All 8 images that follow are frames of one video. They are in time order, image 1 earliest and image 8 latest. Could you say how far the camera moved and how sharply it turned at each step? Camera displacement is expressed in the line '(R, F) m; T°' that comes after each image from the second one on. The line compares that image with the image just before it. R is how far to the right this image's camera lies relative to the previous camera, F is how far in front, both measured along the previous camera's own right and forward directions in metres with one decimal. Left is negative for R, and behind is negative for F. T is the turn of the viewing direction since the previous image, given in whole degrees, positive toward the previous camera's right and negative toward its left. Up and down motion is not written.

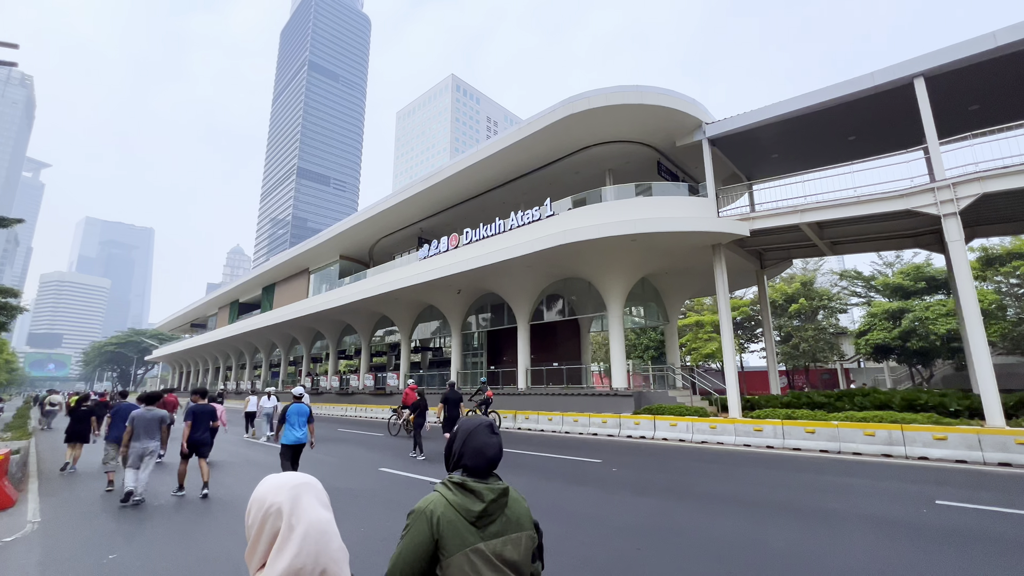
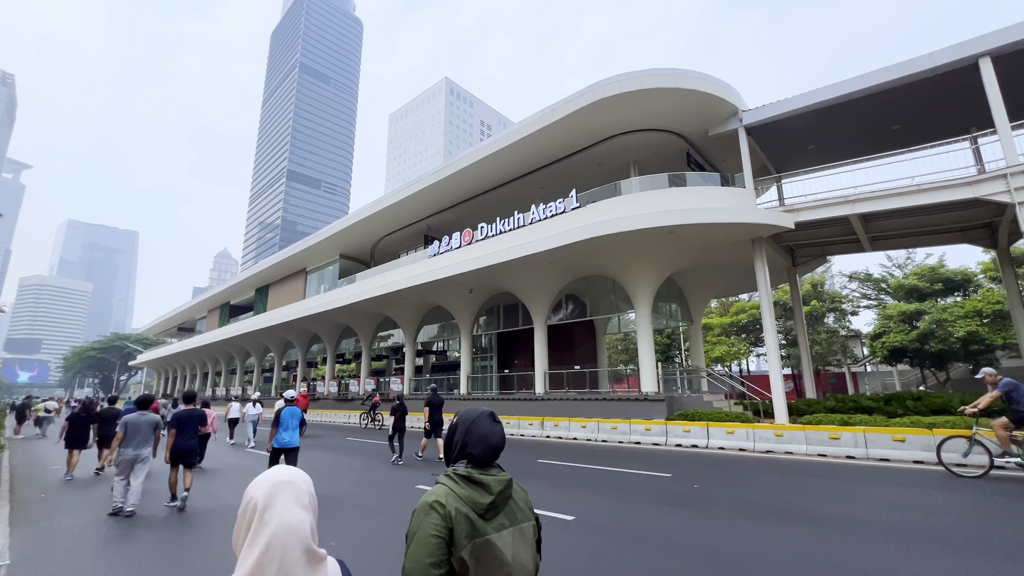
(-1.2, +1.2) m; +1°
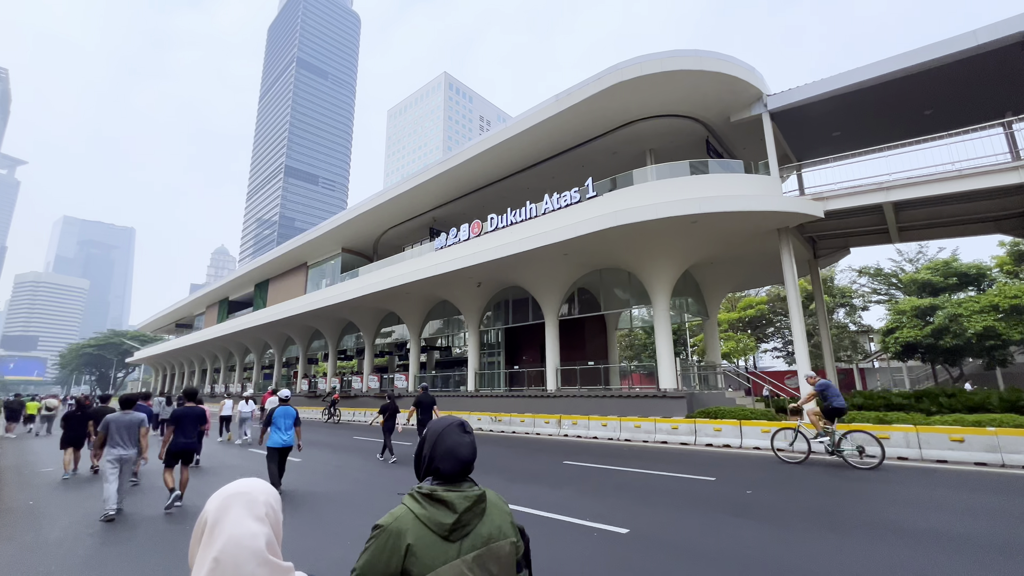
(-0.5, +0.7) m; 0°
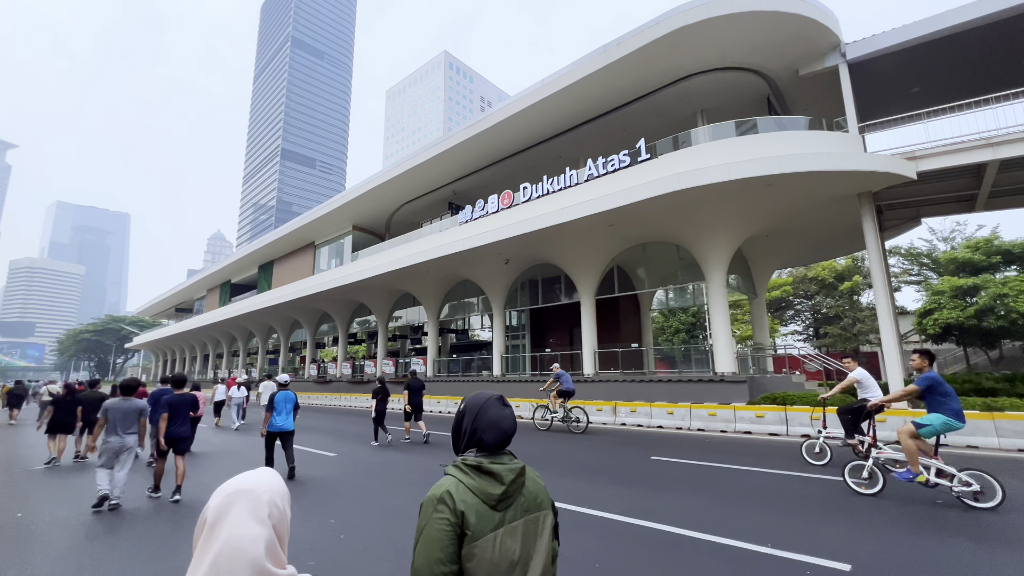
(-1.4, +1.5) m; 0°
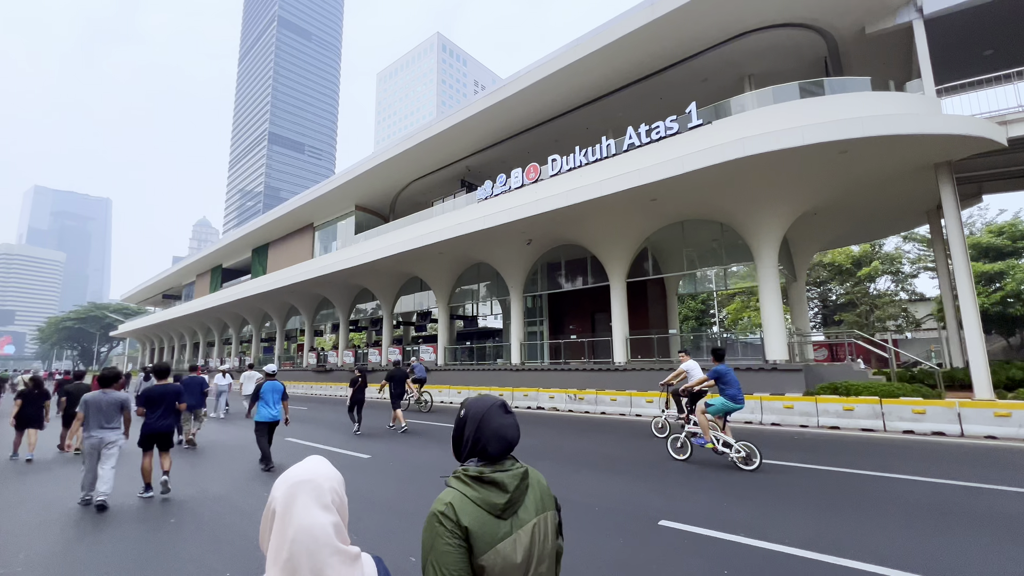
(-1.3, +1.3) m; +1°
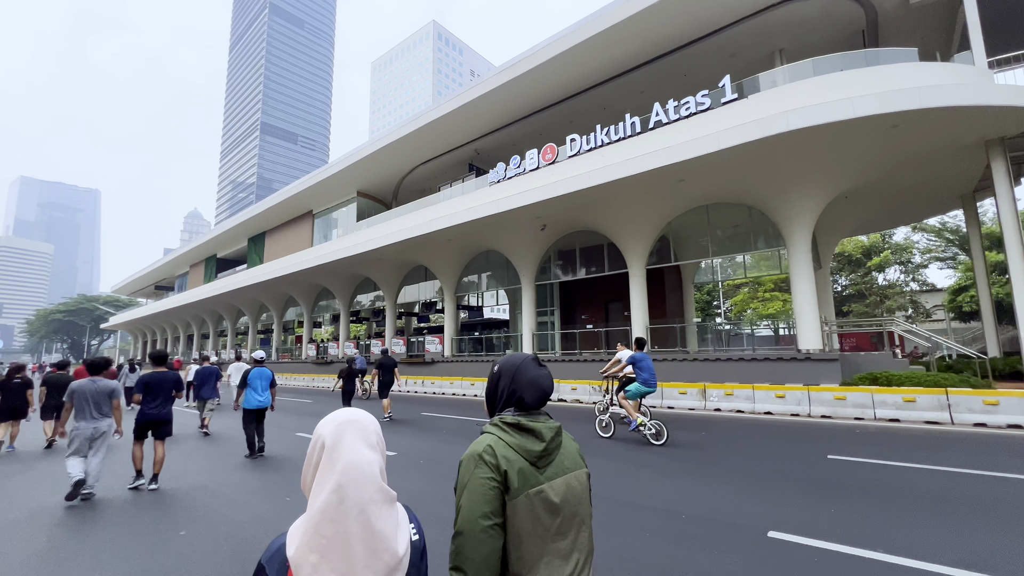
(-0.7, +0.8) m; +1°
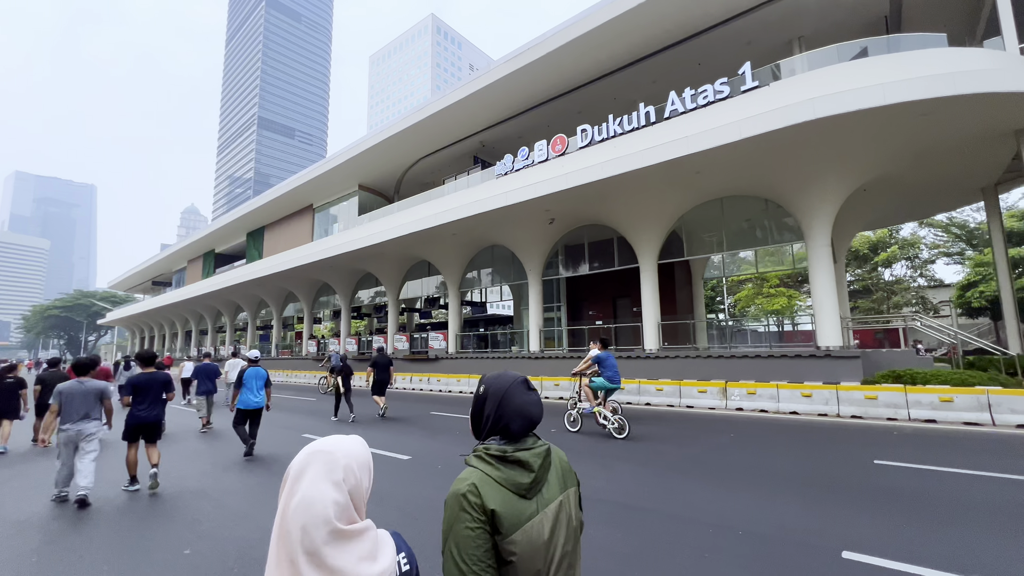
(-0.3, +0.4) m; 0°
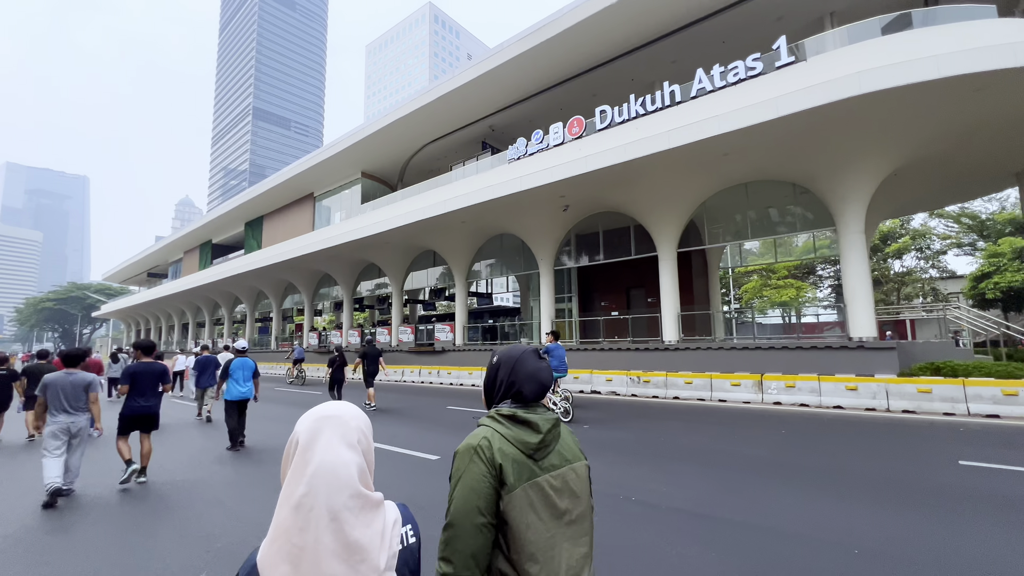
(-0.6, +0.6) m; 0°
